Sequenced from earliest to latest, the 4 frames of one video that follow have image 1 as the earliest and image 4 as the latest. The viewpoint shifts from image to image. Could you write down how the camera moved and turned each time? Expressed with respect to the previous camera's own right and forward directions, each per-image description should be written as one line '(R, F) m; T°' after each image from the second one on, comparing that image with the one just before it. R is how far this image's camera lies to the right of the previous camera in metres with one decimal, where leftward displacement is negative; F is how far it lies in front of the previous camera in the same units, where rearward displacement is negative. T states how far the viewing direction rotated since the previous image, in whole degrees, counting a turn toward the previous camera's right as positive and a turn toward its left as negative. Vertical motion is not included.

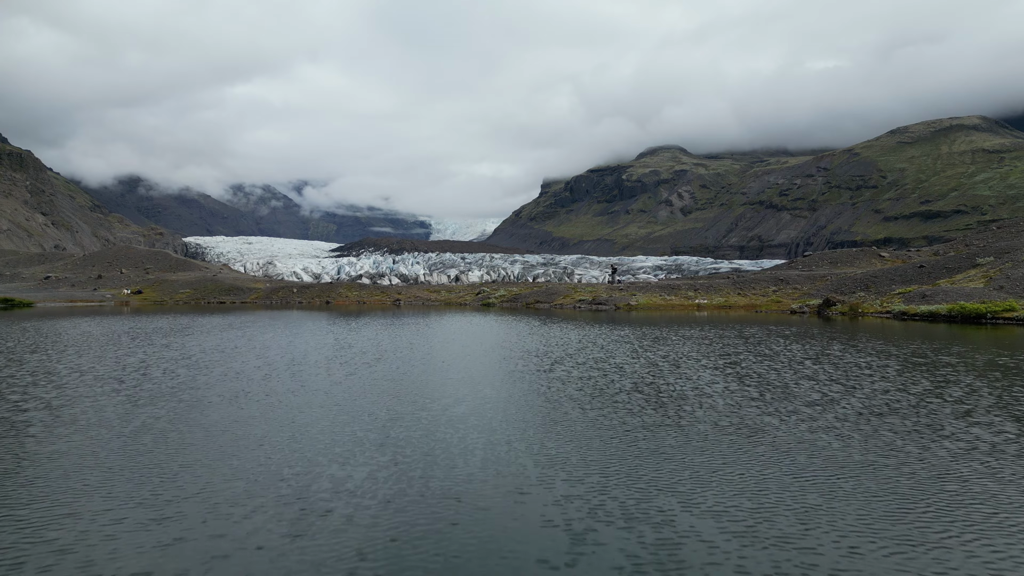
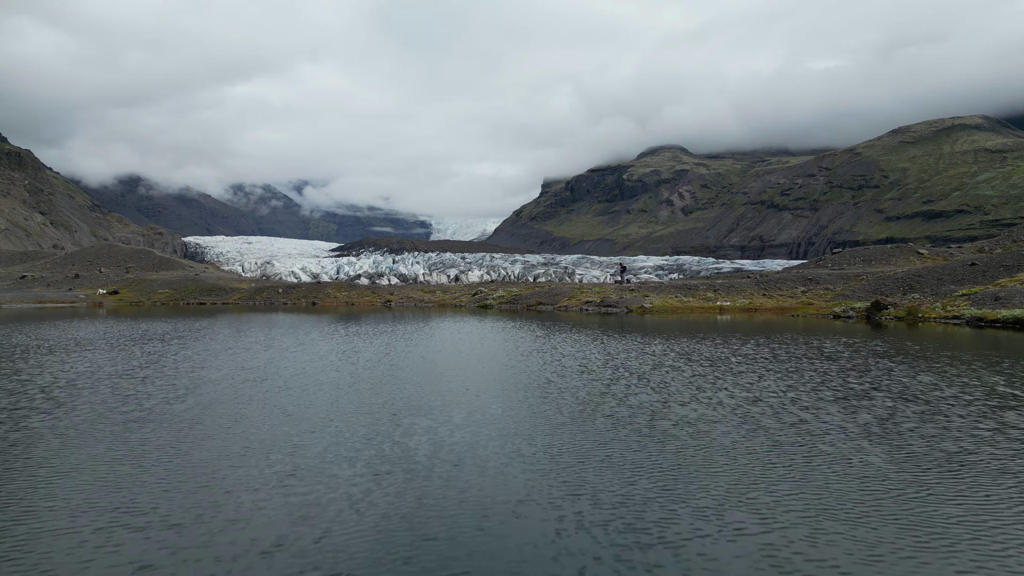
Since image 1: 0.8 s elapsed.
(0.0, +1.9) m; 0°
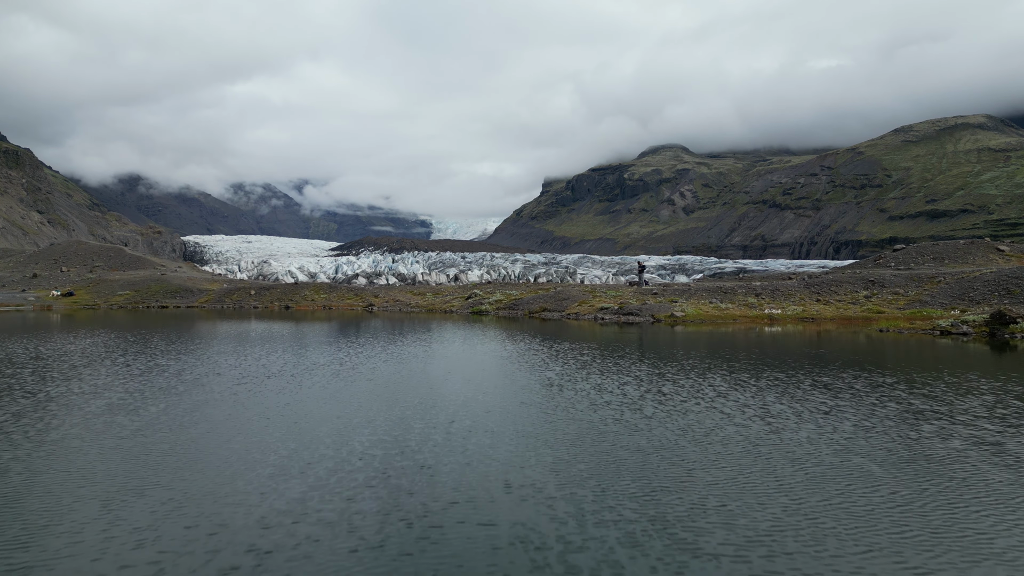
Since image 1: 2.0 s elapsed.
(0.0, +3.1) m; 0°
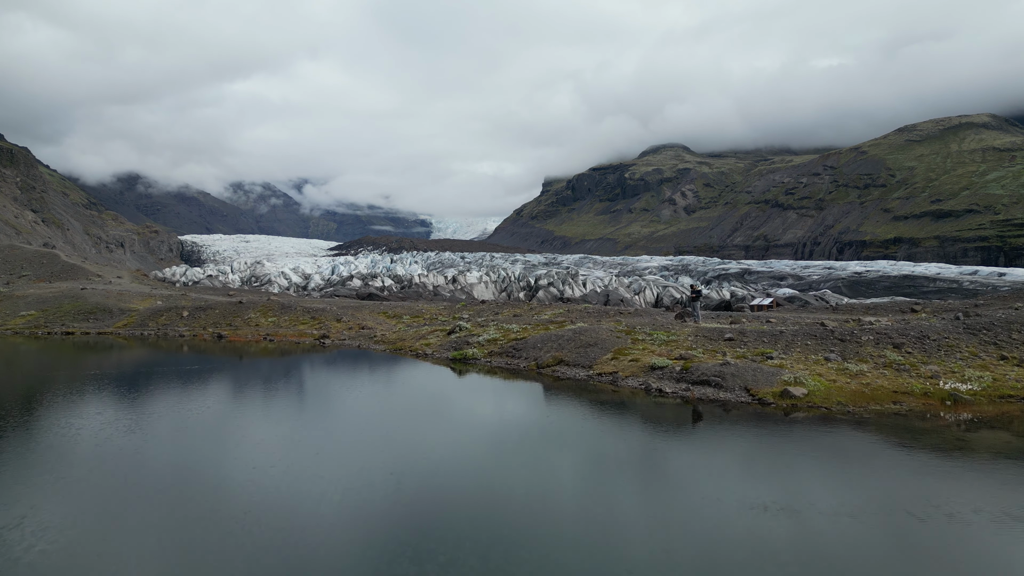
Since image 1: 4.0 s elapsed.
(0.0, +5.3) m; 0°
